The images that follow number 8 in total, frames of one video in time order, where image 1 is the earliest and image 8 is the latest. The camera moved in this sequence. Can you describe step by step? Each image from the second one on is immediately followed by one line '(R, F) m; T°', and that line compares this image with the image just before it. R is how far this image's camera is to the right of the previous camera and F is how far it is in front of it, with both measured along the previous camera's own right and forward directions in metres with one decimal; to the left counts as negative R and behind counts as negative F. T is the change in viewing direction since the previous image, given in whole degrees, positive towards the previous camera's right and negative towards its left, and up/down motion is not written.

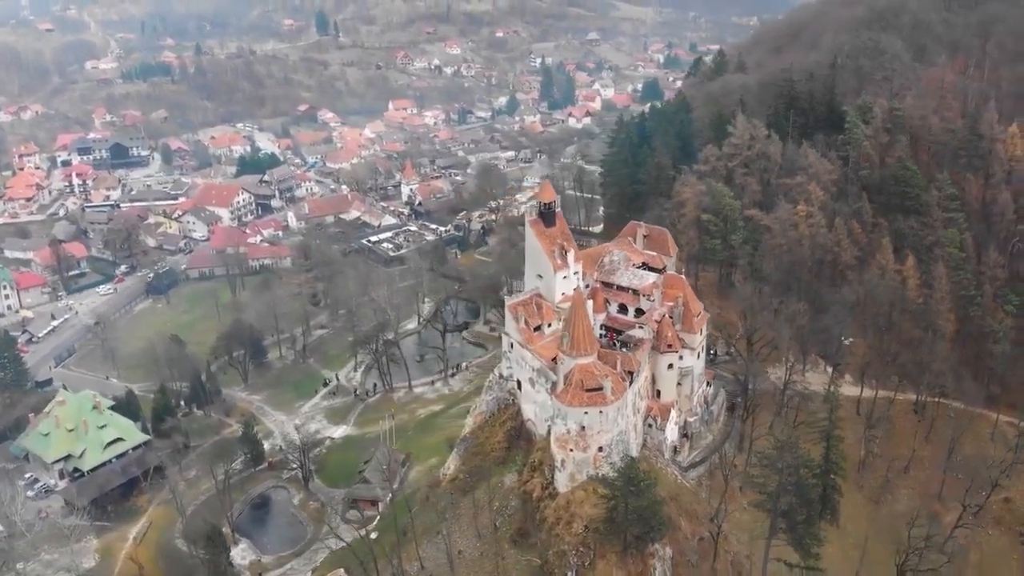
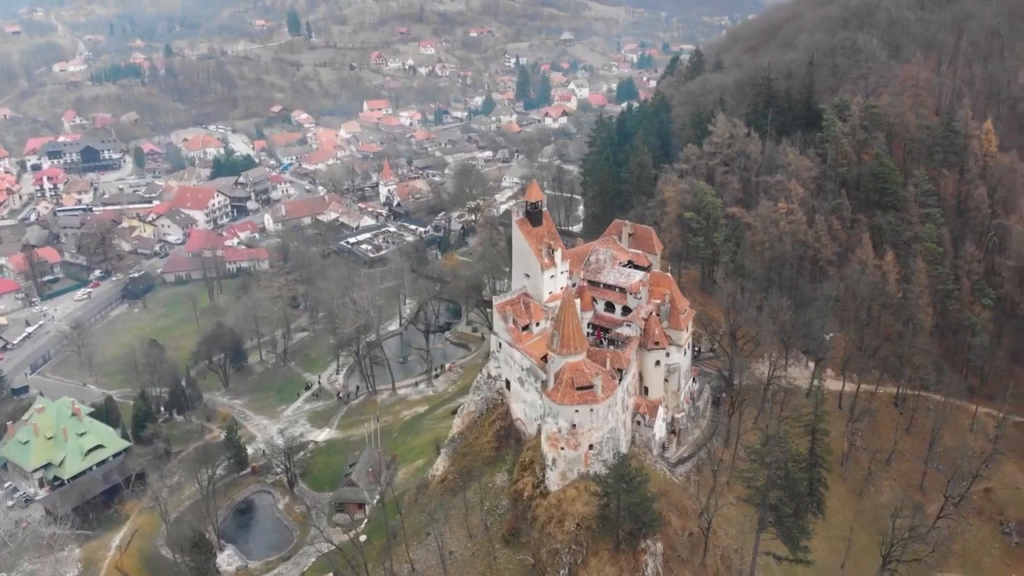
(-0.5, 0.0) m; +2°
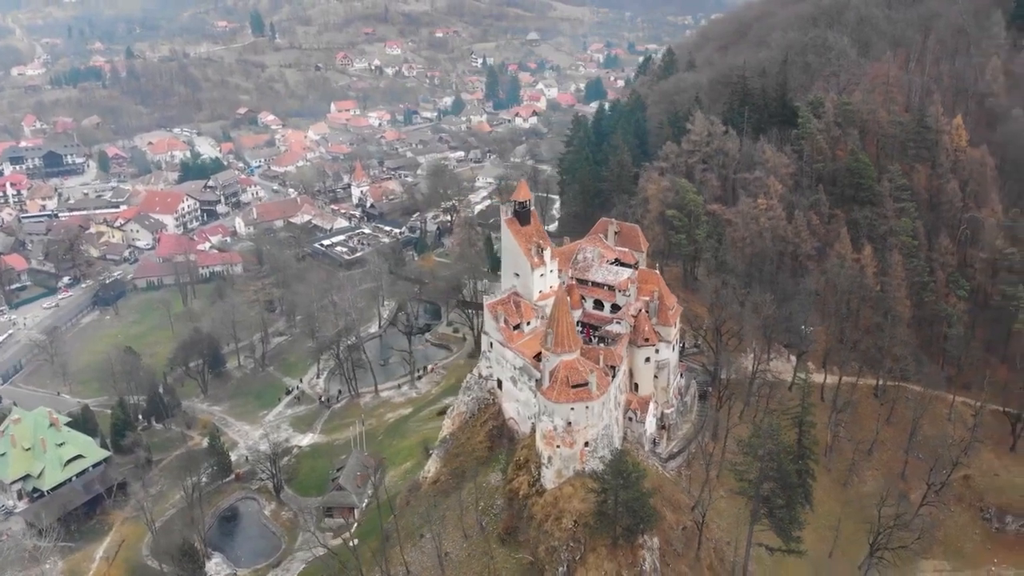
(-1.0, 0.0) m; +2°
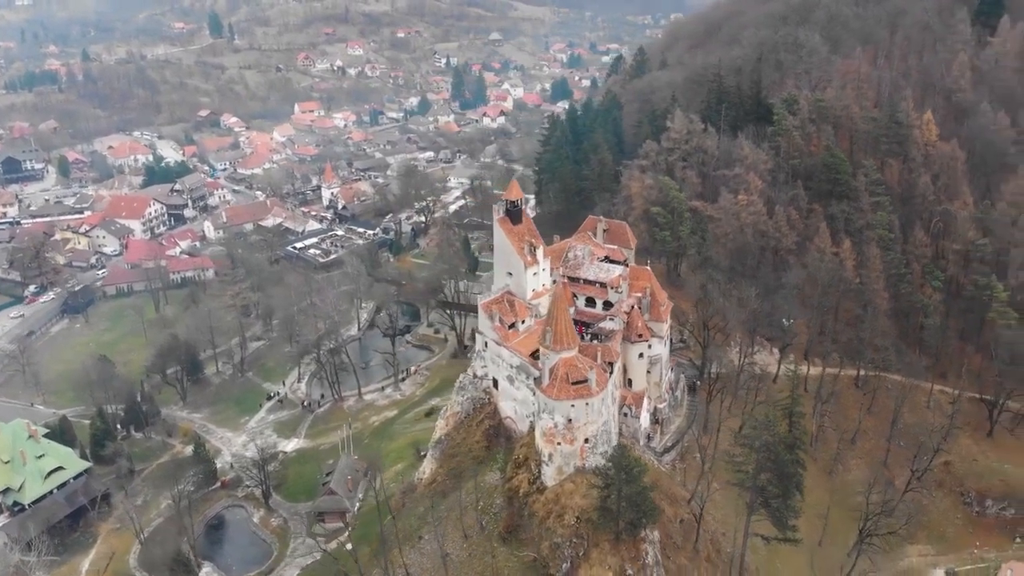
(-1.4, 0.0) m; +2°
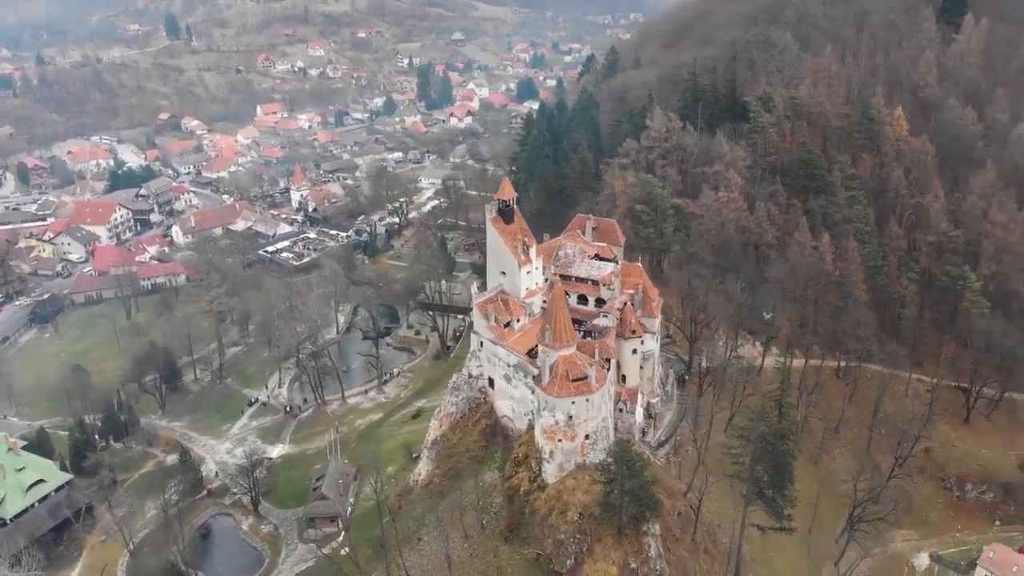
(-1.4, 0.0) m; +2°
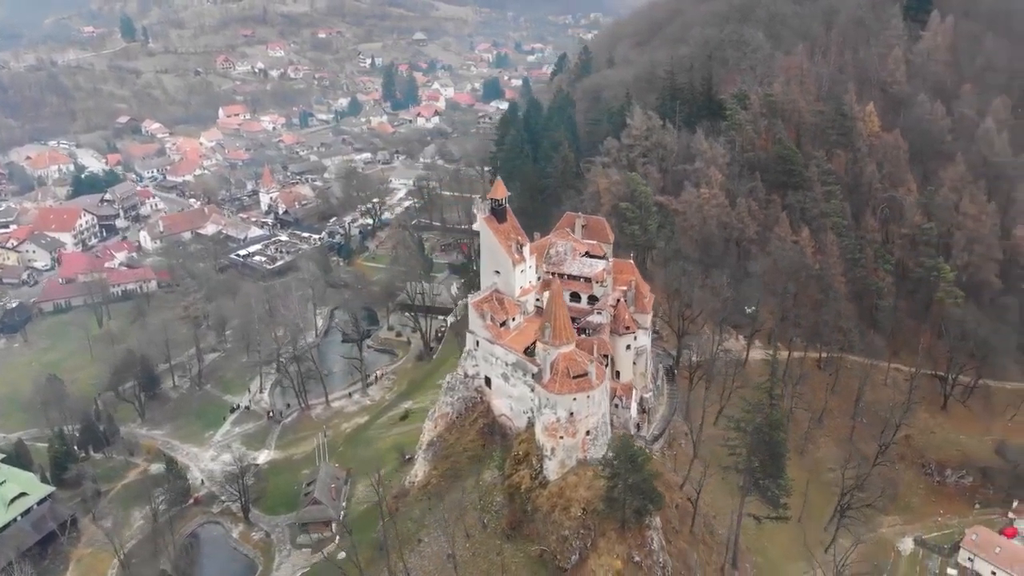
(-1.4, -0.1) m; +2°
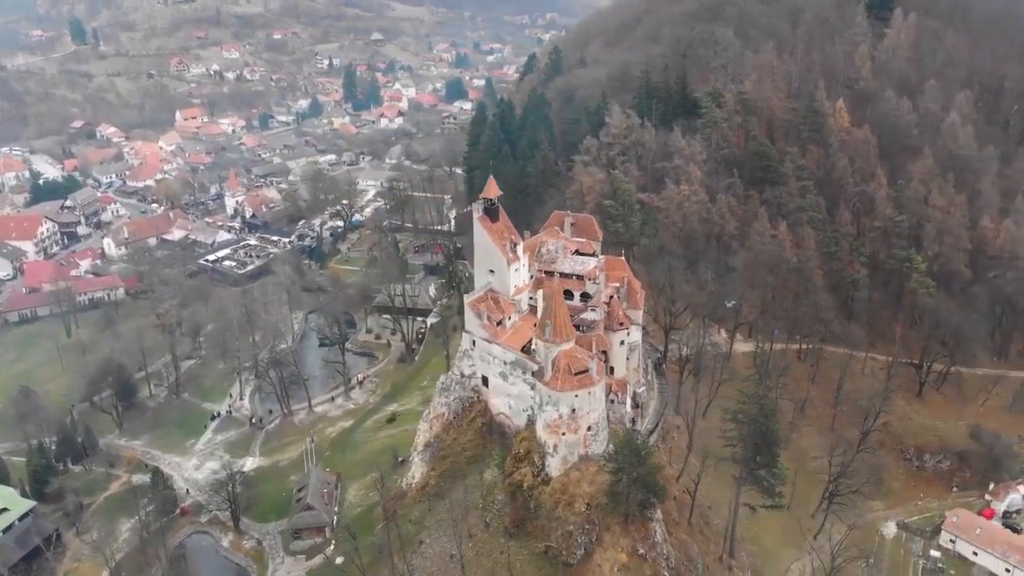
(-1.6, -0.1) m; +3°
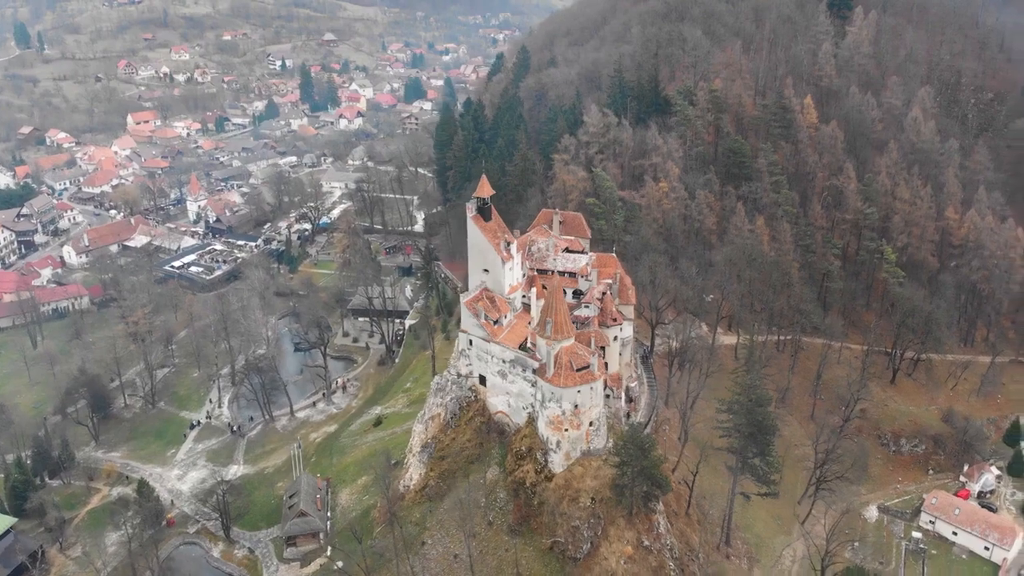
(-1.8, -0.2) m; +3°
